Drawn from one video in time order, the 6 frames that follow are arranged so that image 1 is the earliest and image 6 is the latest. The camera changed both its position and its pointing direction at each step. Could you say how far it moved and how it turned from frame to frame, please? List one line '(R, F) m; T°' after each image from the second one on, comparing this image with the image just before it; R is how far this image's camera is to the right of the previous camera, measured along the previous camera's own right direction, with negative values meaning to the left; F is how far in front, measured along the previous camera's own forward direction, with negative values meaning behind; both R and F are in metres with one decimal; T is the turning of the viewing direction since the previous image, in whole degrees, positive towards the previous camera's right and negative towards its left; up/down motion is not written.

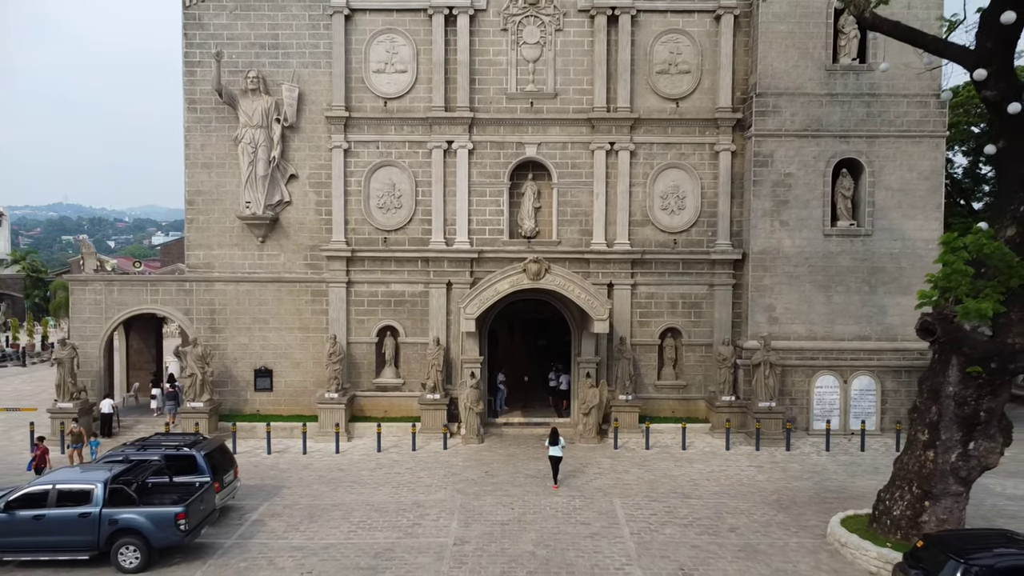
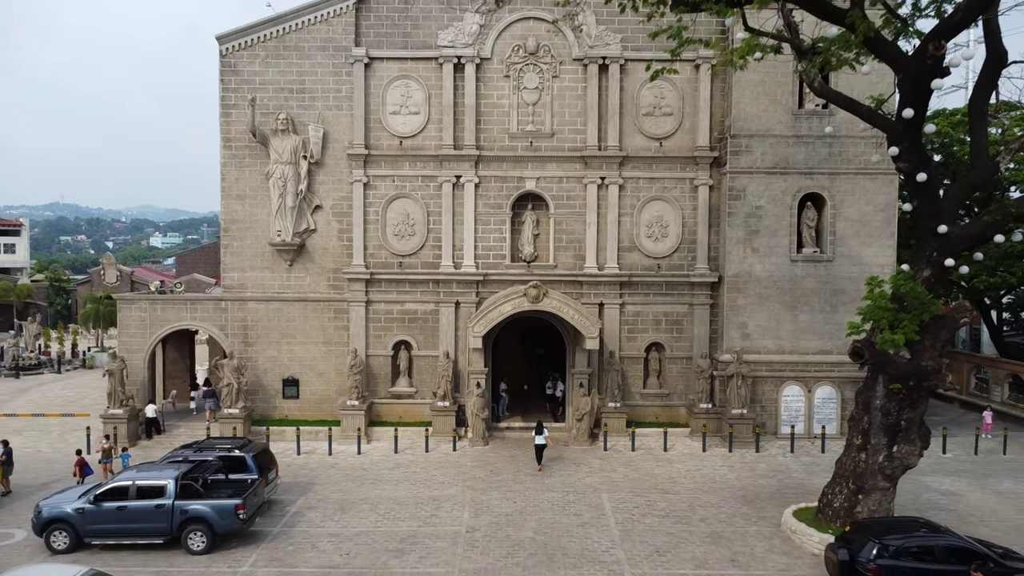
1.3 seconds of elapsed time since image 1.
(-0.2, -2.4) m; 0°
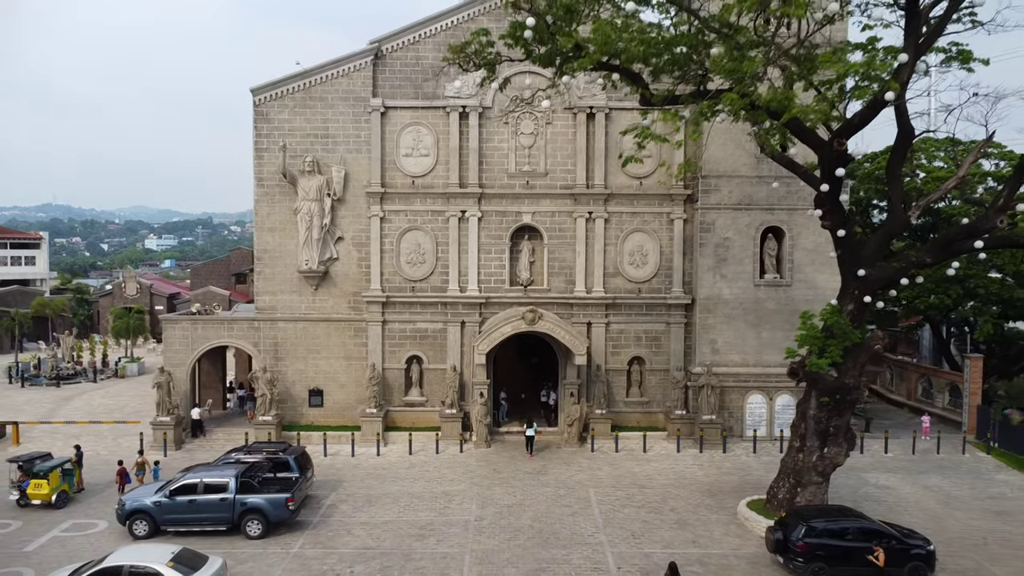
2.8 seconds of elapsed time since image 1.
(-0.2, -3.1) m; +1°
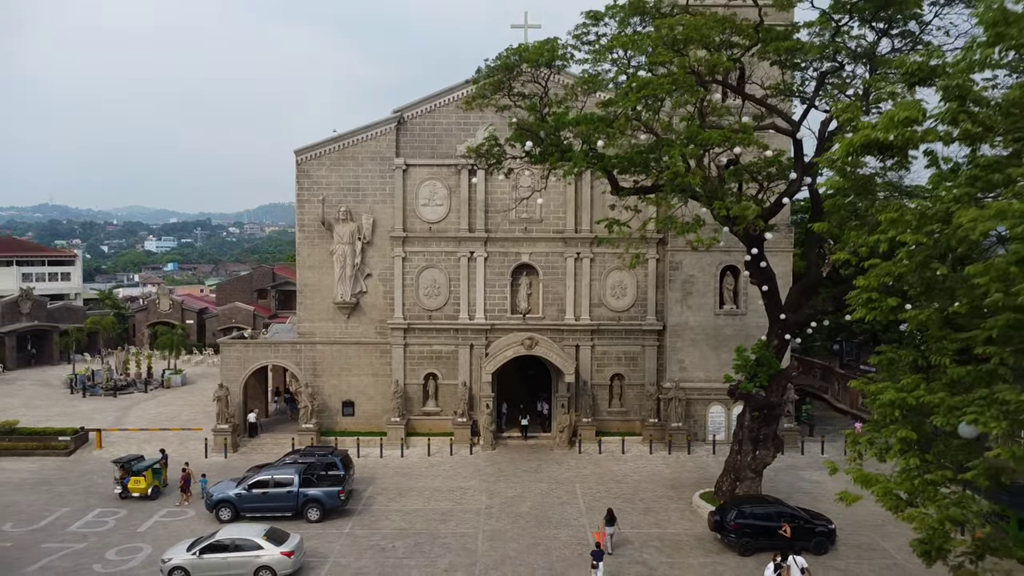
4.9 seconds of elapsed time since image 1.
(-0.2, -5.0) m; 0°
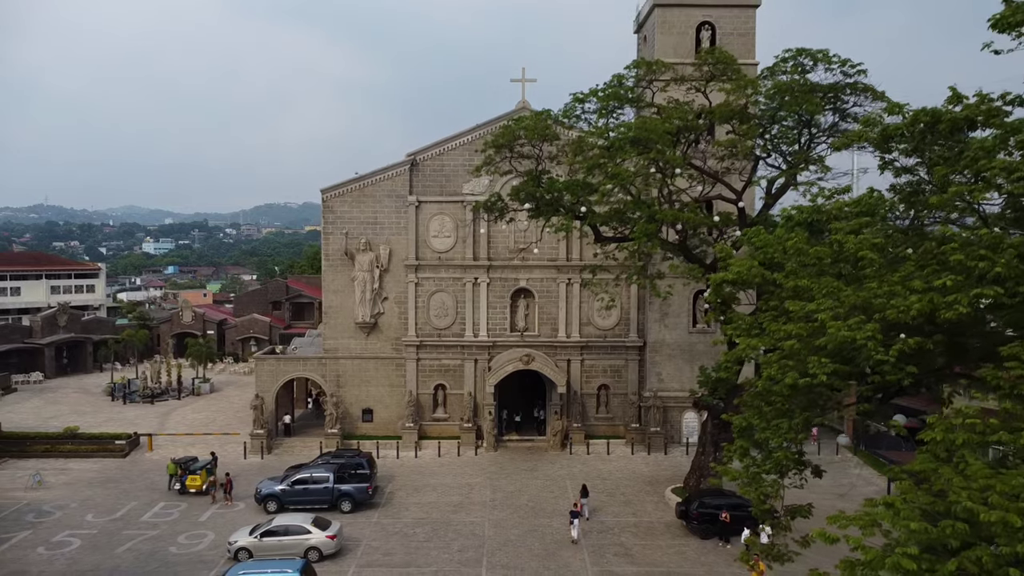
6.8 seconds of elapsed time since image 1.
(-0.2, -4.3) m; 0°
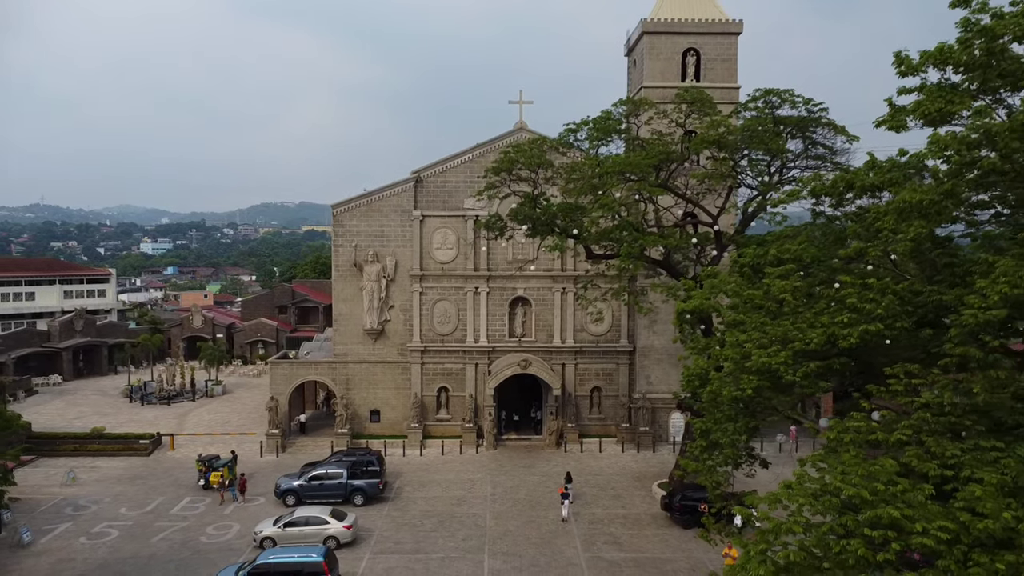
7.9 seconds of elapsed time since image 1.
(-0.1, -2.4) m; 0°
